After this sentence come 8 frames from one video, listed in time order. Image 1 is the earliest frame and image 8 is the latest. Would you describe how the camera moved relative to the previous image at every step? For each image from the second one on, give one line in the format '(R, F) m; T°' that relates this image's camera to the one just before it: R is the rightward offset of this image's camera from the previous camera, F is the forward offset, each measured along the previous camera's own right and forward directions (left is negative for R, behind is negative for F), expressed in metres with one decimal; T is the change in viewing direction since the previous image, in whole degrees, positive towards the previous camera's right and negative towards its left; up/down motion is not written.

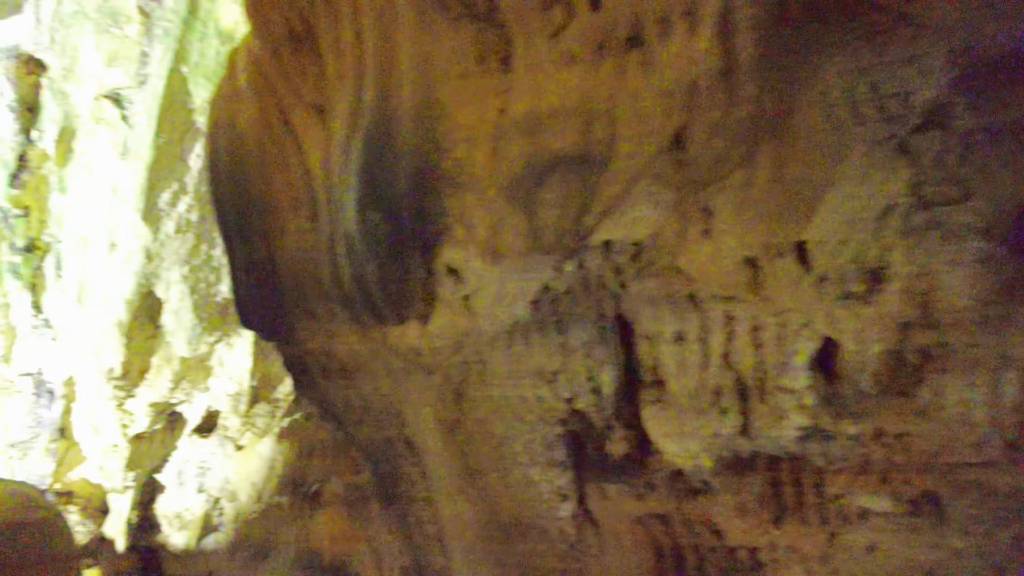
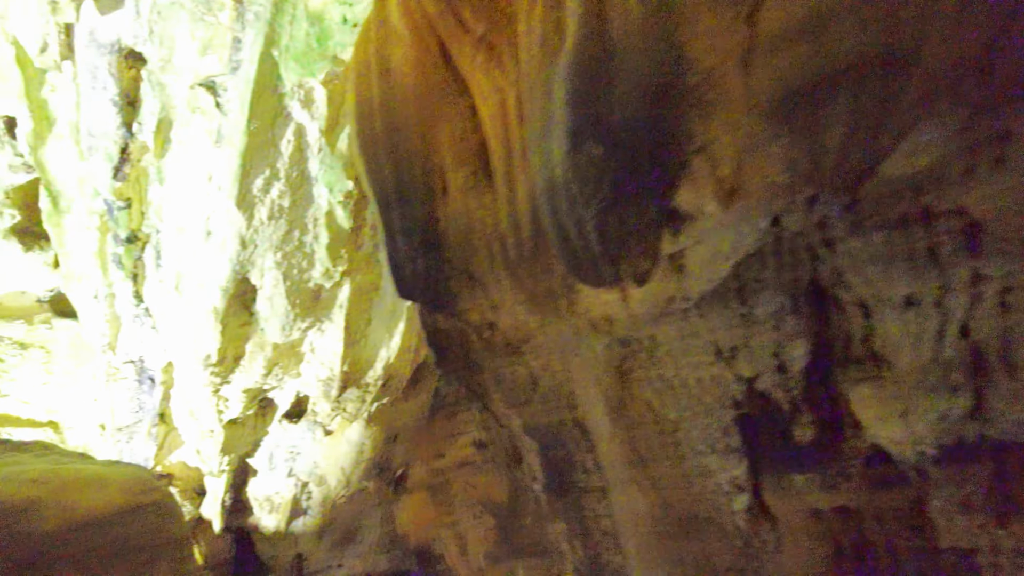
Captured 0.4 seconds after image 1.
(-0.2, +0.1) m; -5°
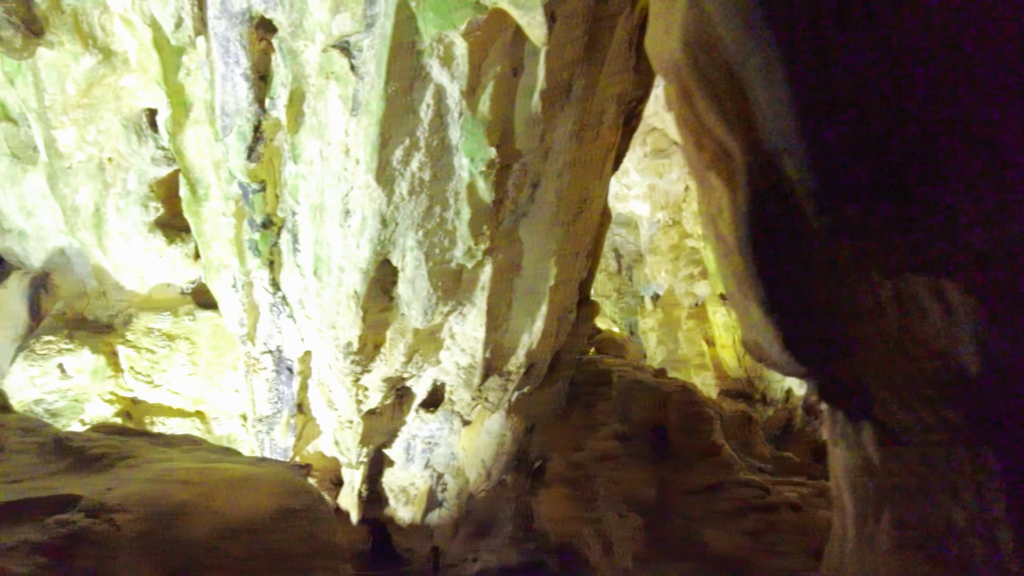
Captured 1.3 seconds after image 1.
(-0.3, +0.4) m; -9°
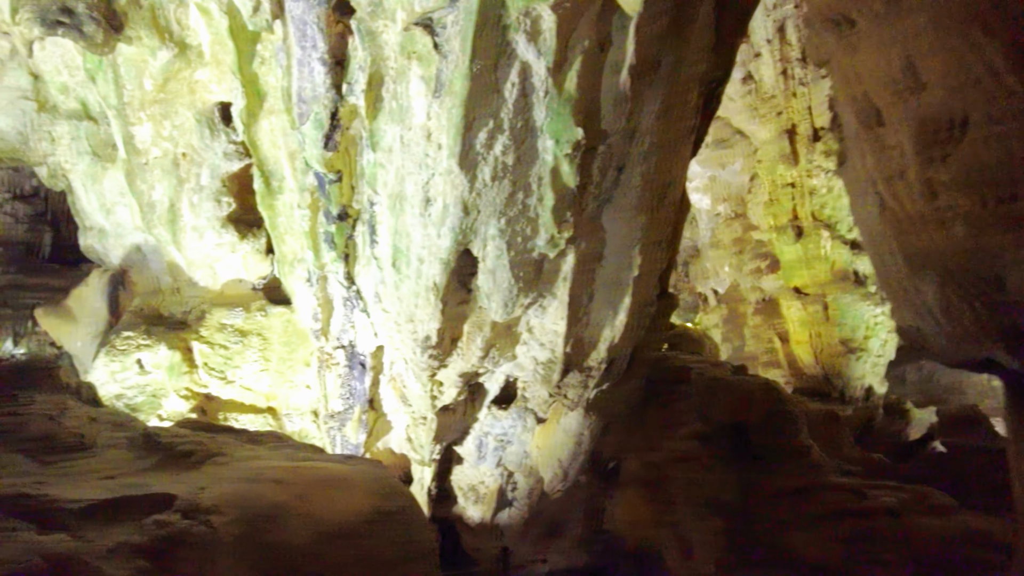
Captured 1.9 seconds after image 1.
(-0.2, +0.2) m; -4°
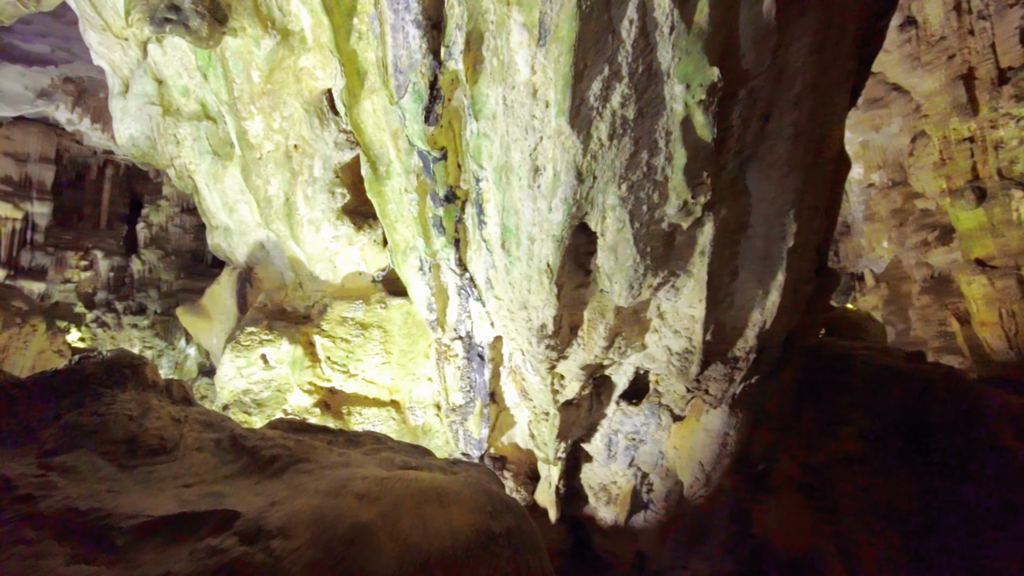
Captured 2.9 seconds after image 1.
(0.0, +0.4) m; -11°
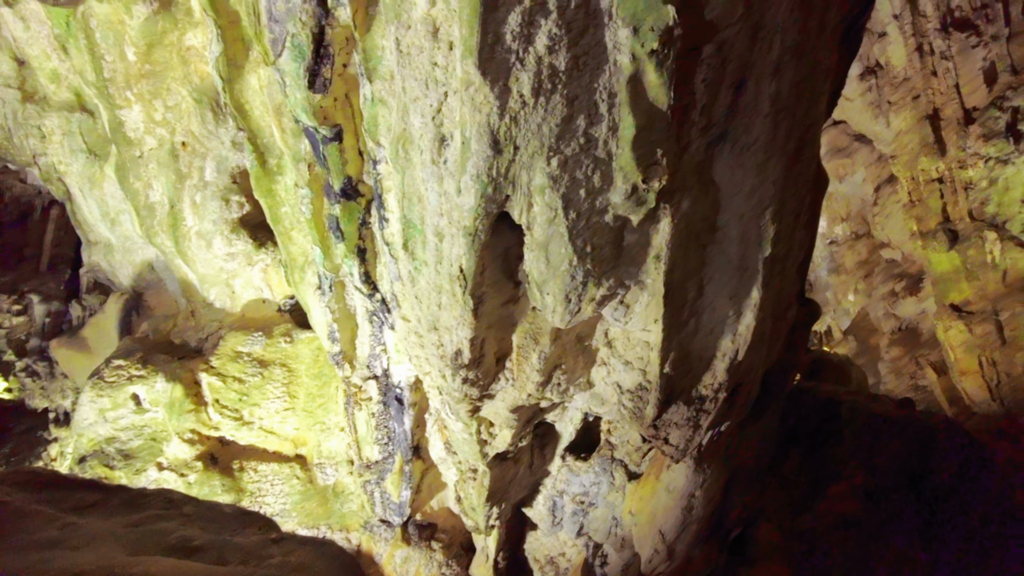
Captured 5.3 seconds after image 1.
(+0.2, +0.7) m; +3°
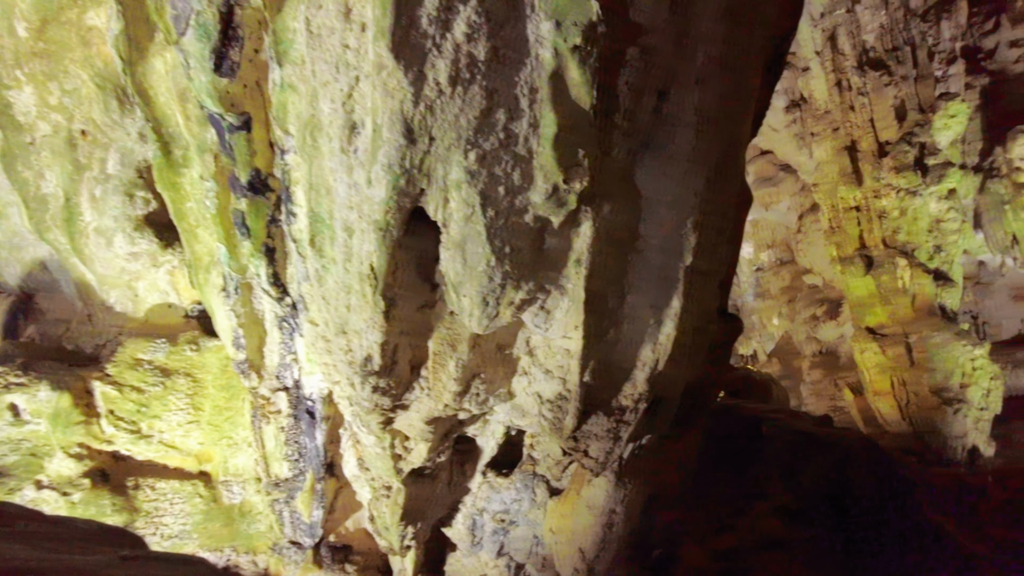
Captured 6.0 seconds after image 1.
(+0.1, +0.1) m; +5°
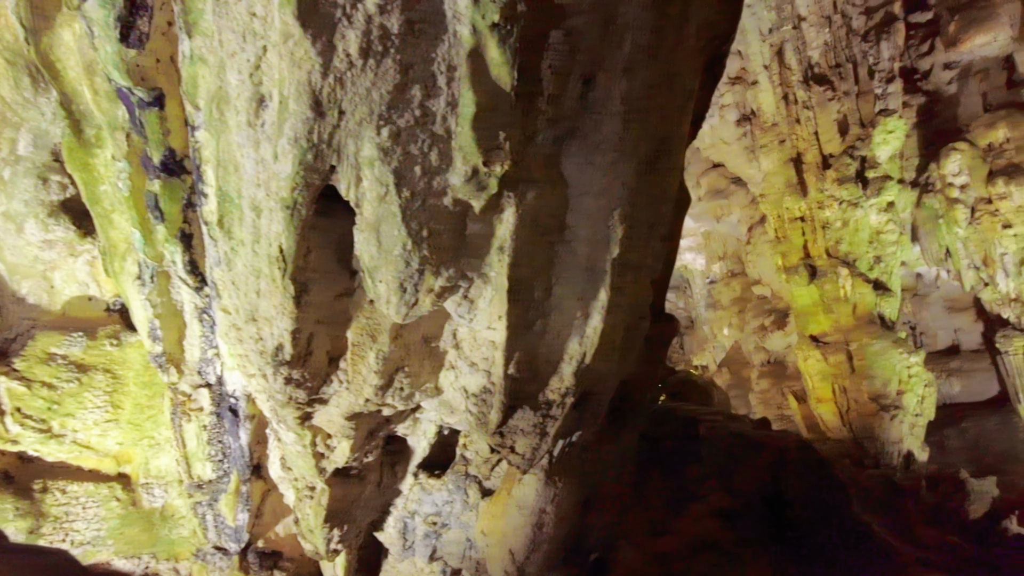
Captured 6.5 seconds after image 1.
(+0.1, +0.1) m; +3°
